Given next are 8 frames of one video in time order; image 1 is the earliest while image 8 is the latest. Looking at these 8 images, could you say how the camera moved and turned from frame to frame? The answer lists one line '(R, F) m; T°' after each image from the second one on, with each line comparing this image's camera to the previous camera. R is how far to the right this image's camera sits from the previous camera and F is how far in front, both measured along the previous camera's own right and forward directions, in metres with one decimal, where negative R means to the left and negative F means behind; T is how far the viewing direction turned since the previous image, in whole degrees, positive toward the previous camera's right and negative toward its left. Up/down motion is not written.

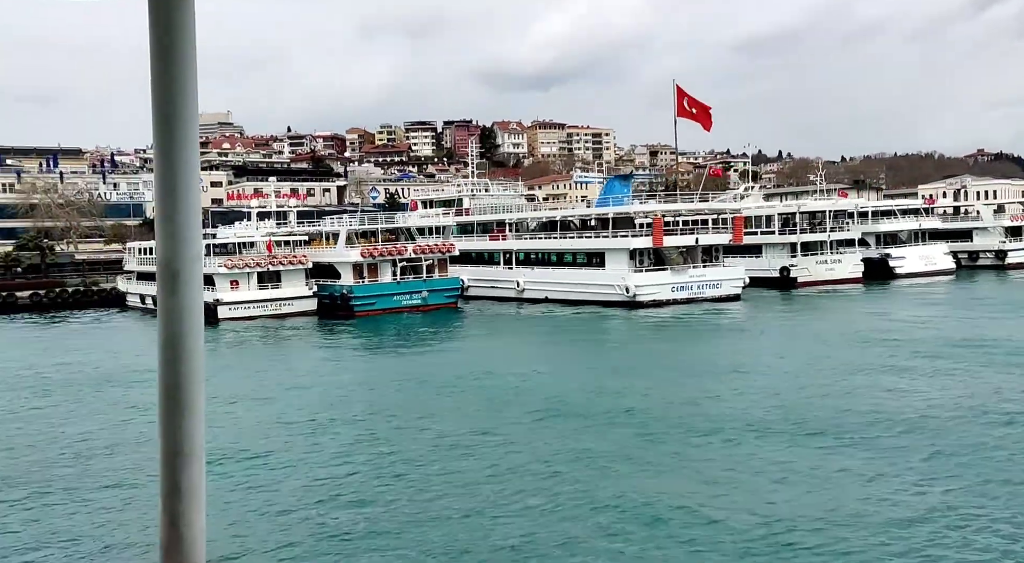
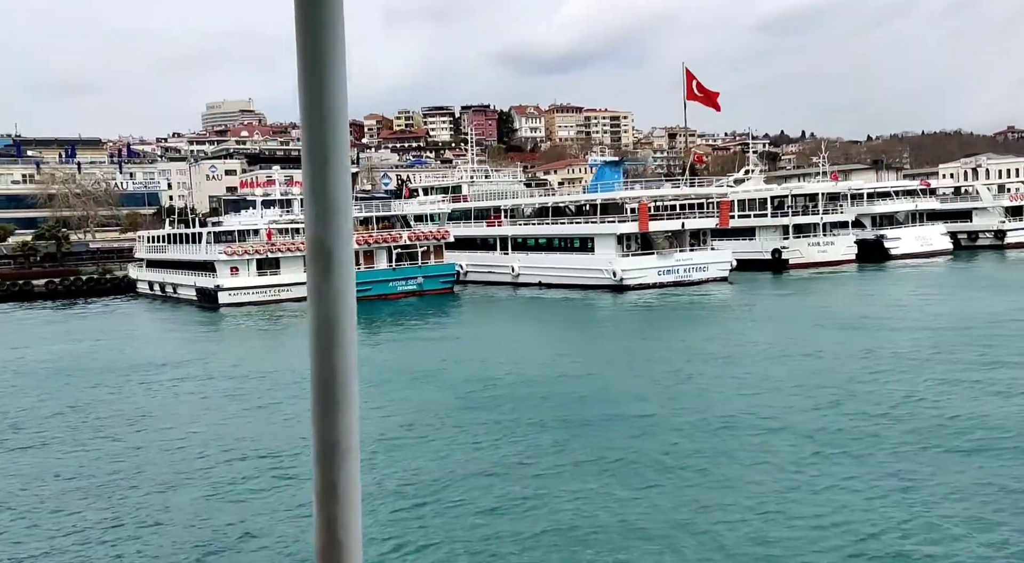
(+1.2, -1.3) m; -2°
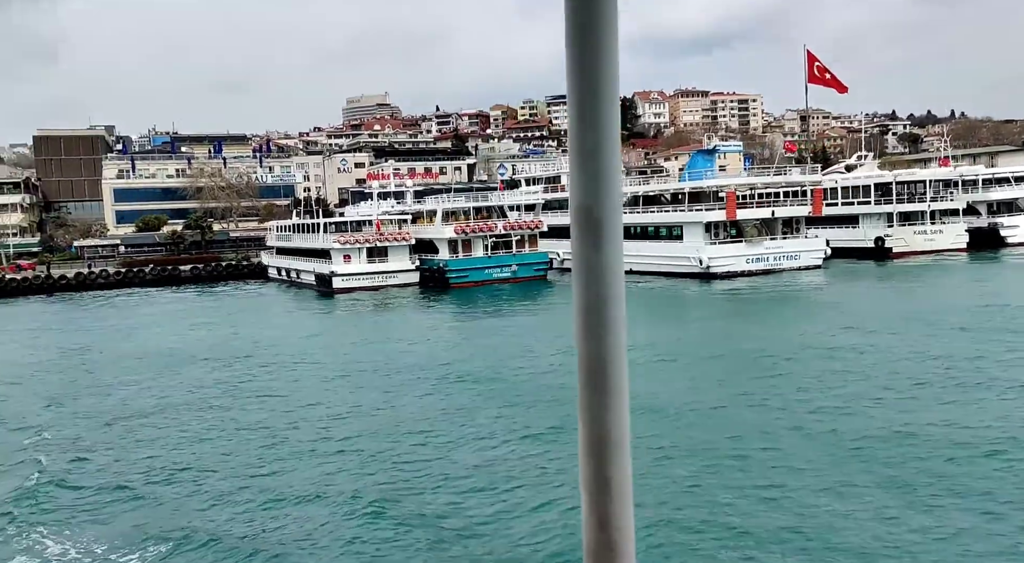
(+1.7, -2.4) m; -8°
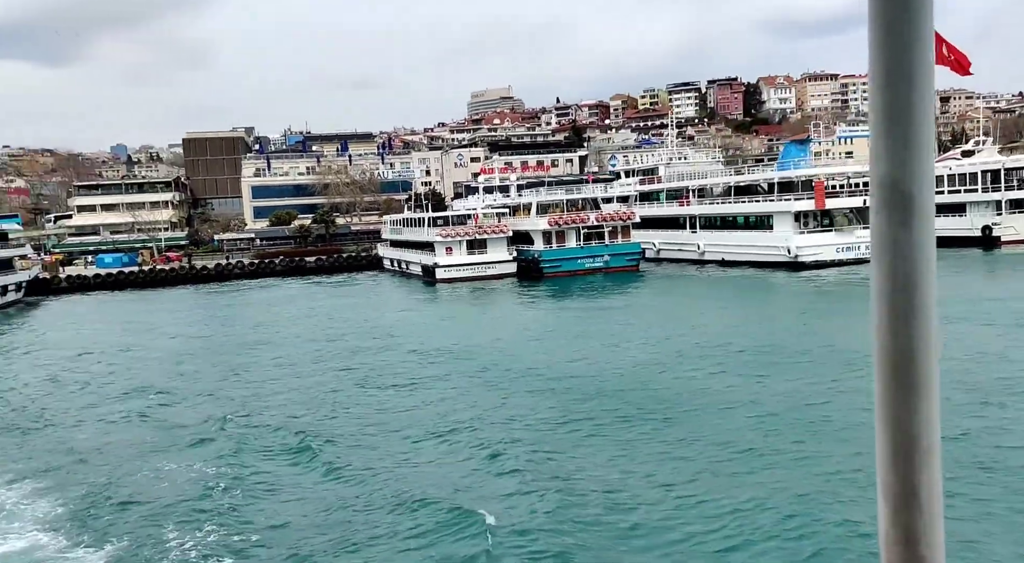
(+1.6, -2.3) m; -8°
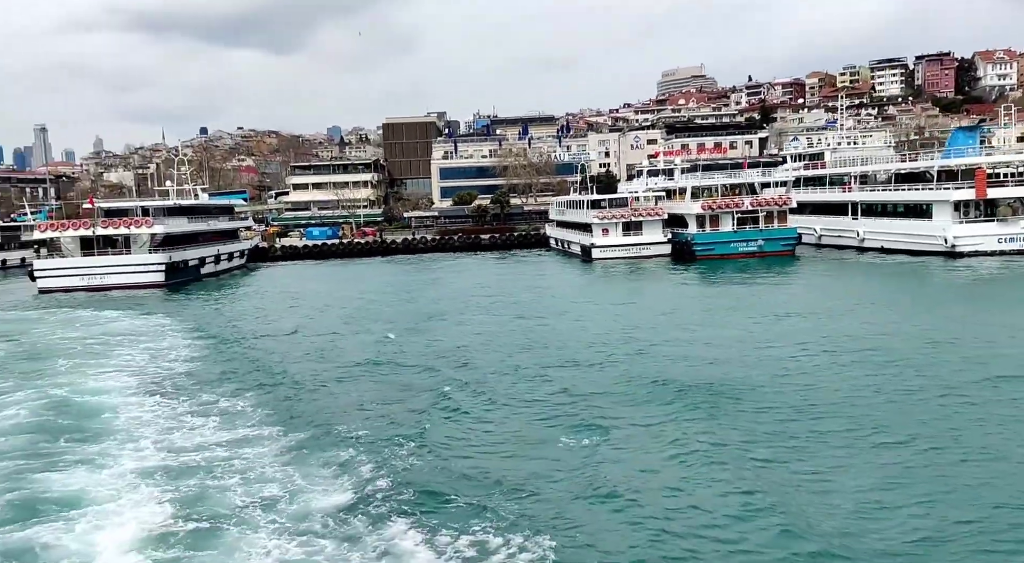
(+2.1, -3.0) m; -12°
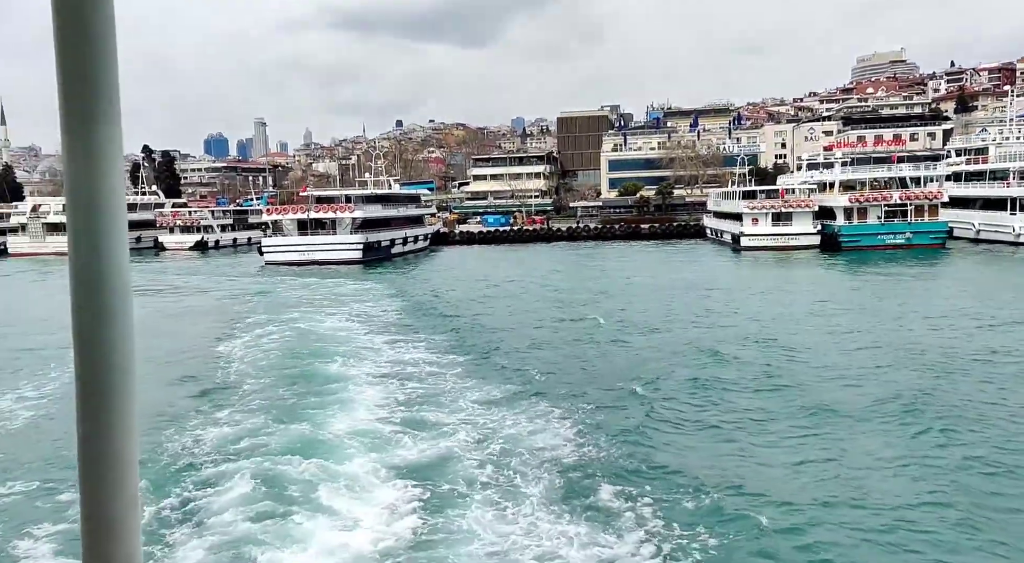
(+1.5, -3.8) m; -11°
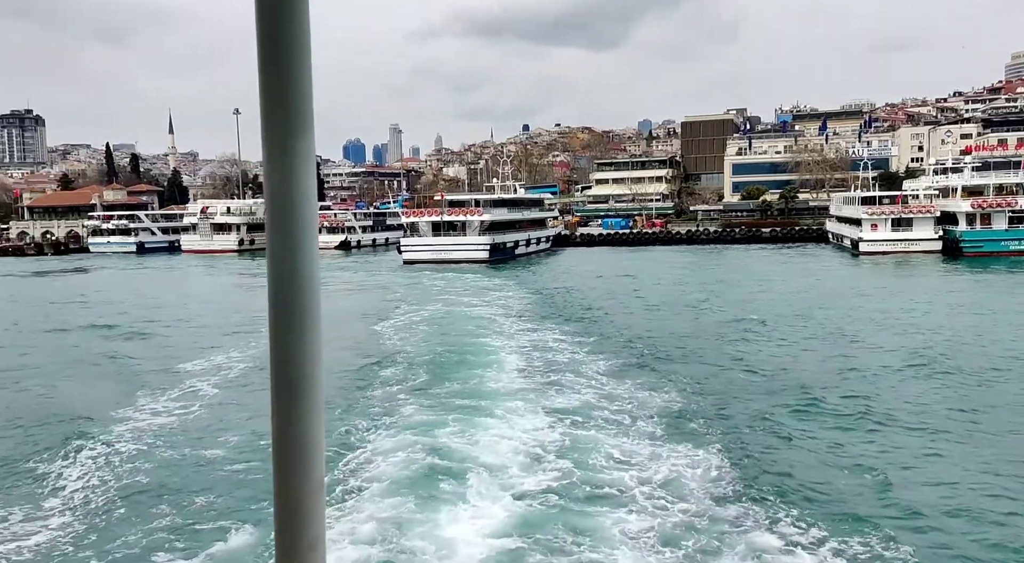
(+0.3, -2.0) m; -7°
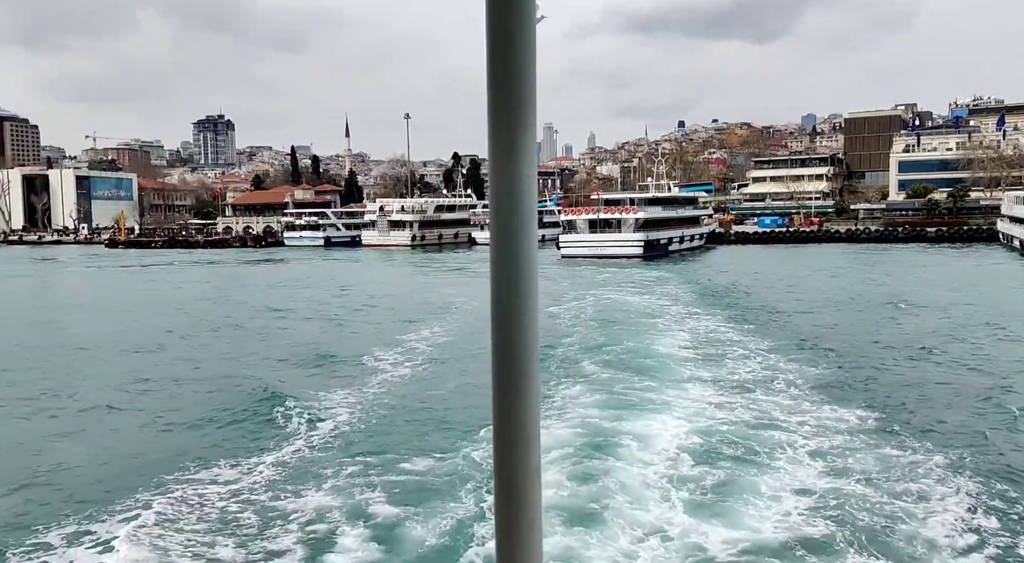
(0.0, -1.5) m; -9°
